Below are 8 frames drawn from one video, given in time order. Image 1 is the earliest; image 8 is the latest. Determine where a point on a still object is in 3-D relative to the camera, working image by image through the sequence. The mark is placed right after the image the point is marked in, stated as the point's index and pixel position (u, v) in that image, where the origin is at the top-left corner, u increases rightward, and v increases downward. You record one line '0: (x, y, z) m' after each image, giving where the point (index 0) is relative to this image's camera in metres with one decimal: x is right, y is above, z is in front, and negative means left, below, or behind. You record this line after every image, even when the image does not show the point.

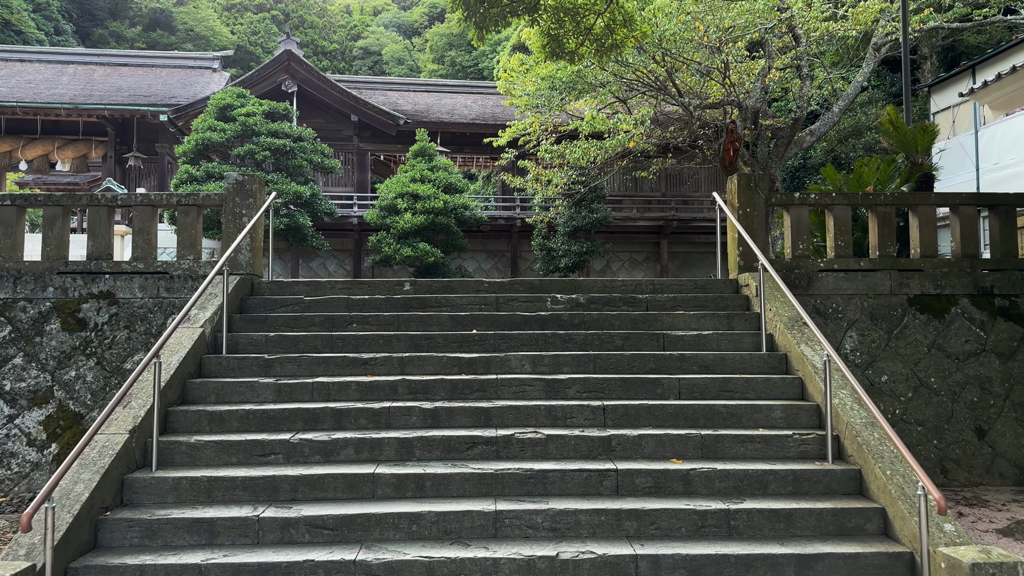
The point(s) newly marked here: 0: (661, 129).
0: (+2.2, +2.3, +12.1) m
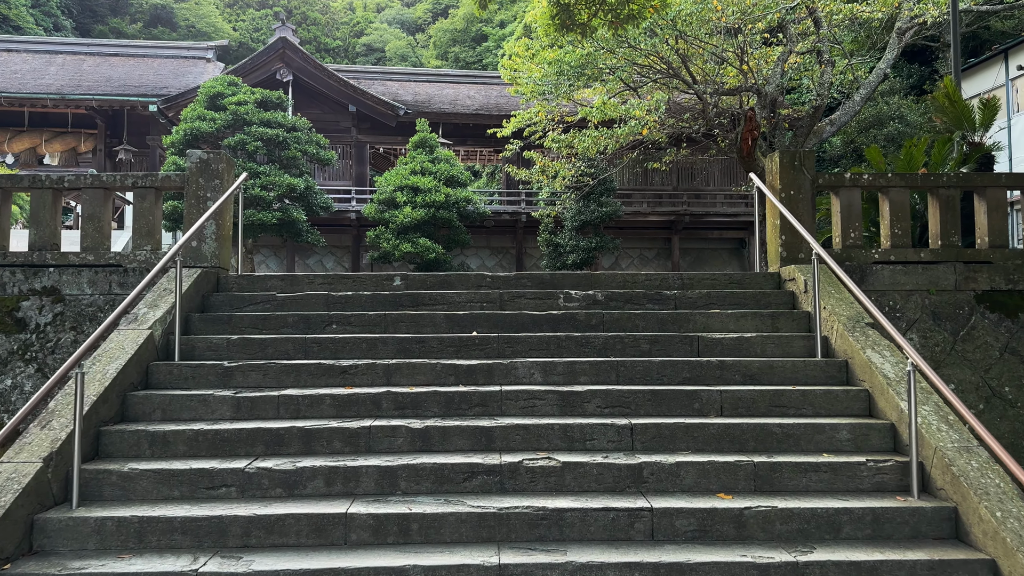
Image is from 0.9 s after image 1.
0: (+2.3, +2.4, +11.5) m
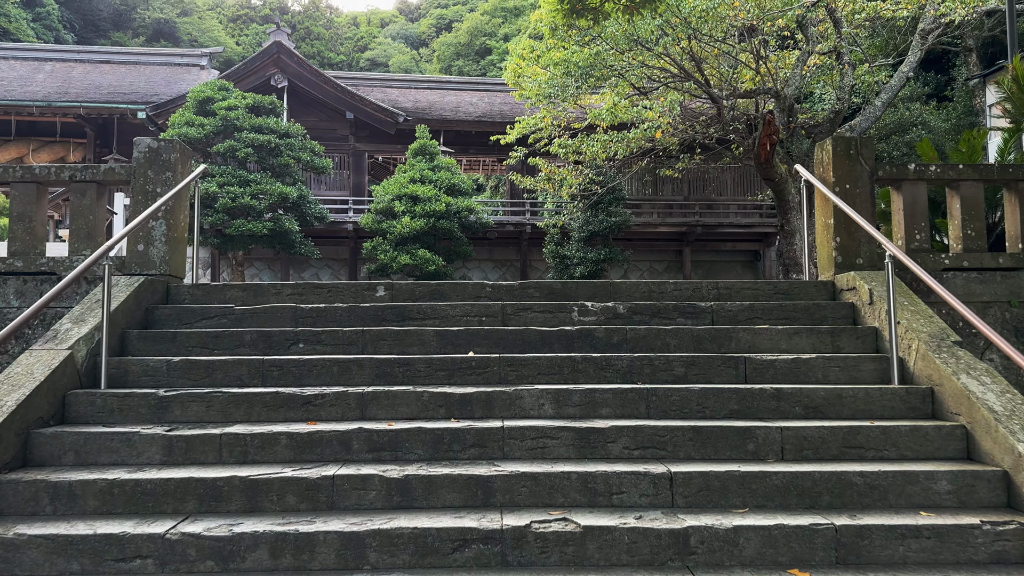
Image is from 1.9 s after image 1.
0: (+2.3, +2.2, +10.9) m
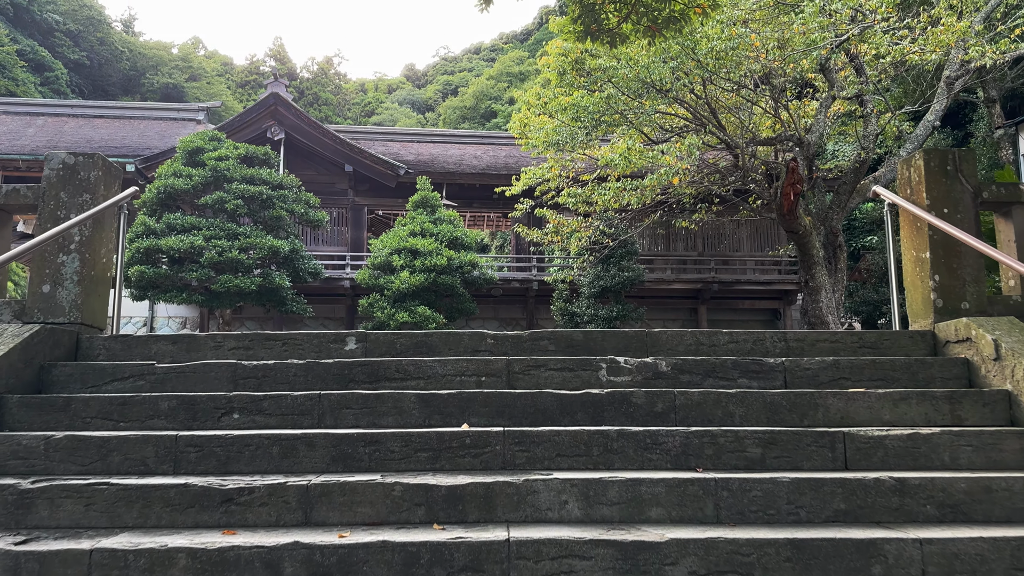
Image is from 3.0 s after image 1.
0: (+2.4, +1.4, +10.3) m
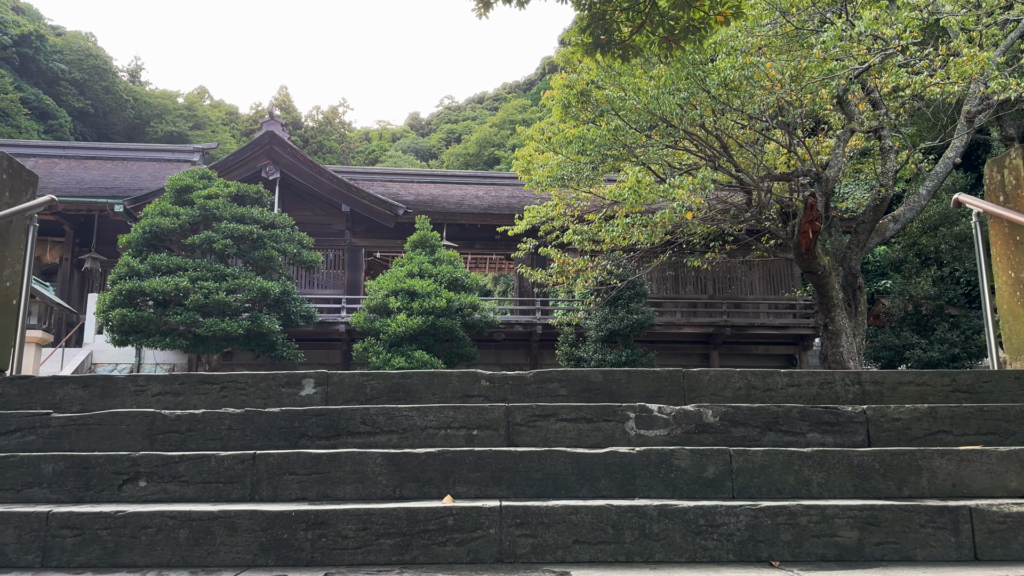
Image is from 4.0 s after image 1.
0: (+2.4, +0.9, +9.8) m
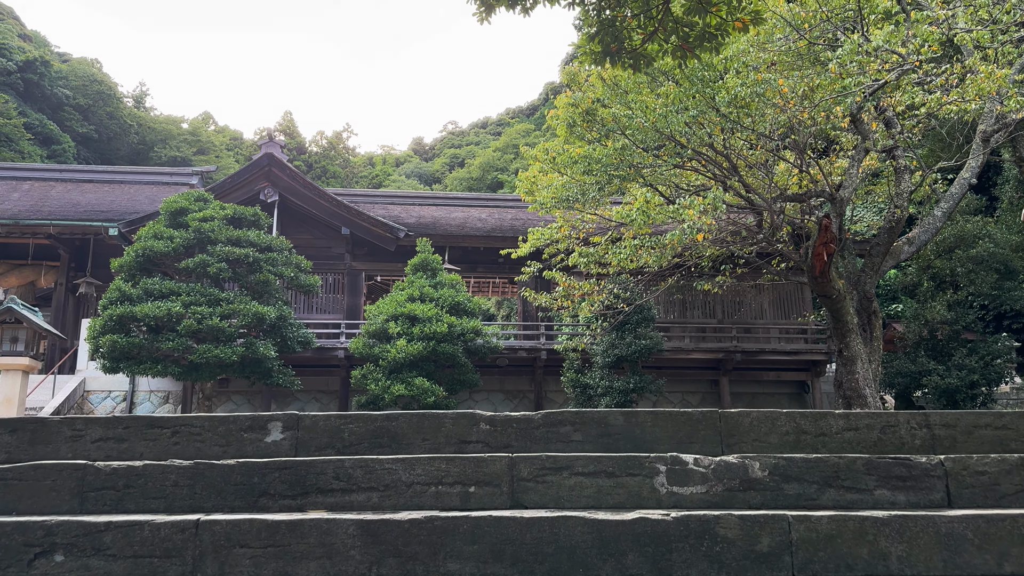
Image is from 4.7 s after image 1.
0: (+2.5, +0.6, +9.5) m
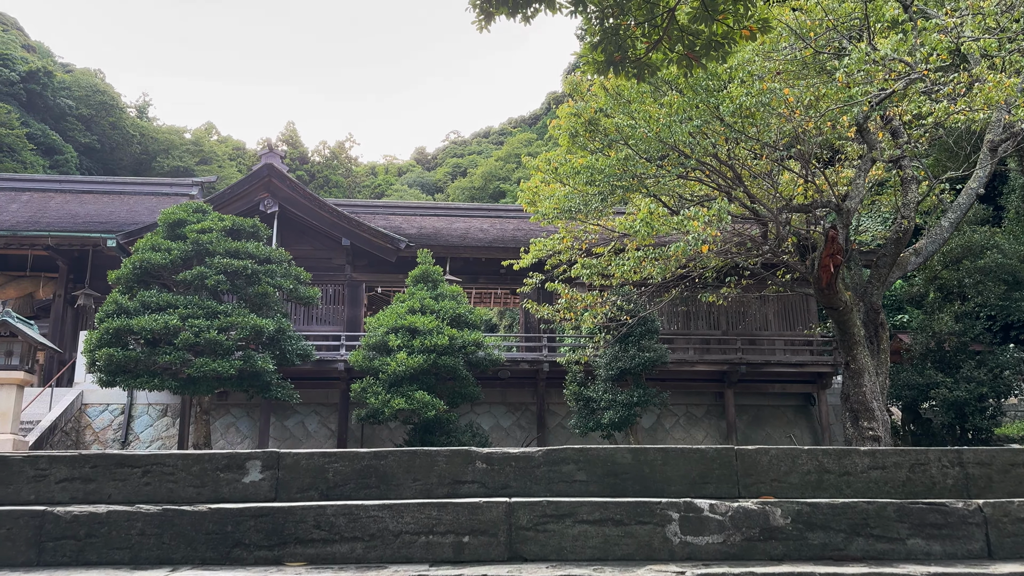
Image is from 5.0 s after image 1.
0: (+2.5, +0.5, +9.4) m
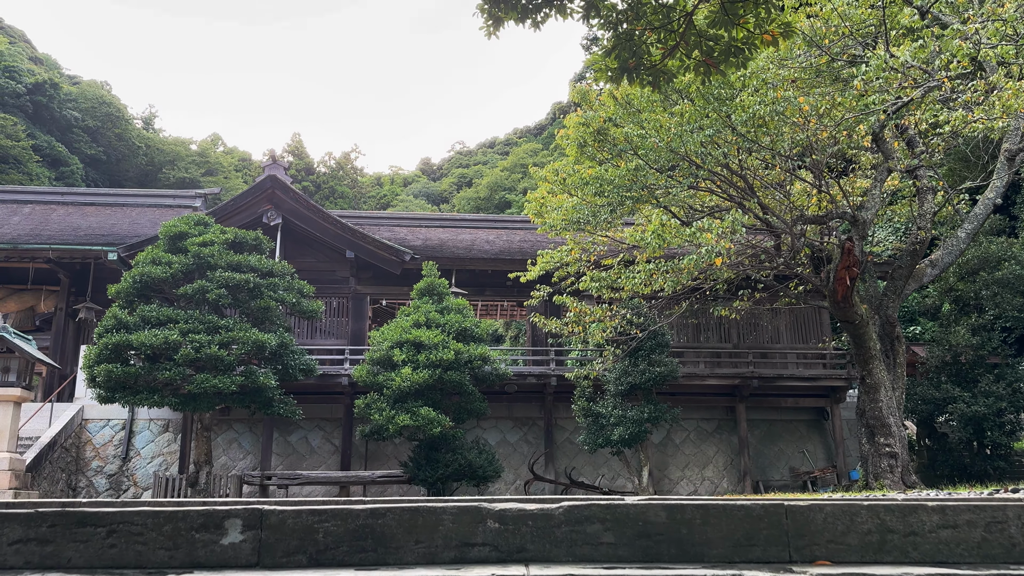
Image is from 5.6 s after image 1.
0: (+2.6, +0.3, +9.2) m
